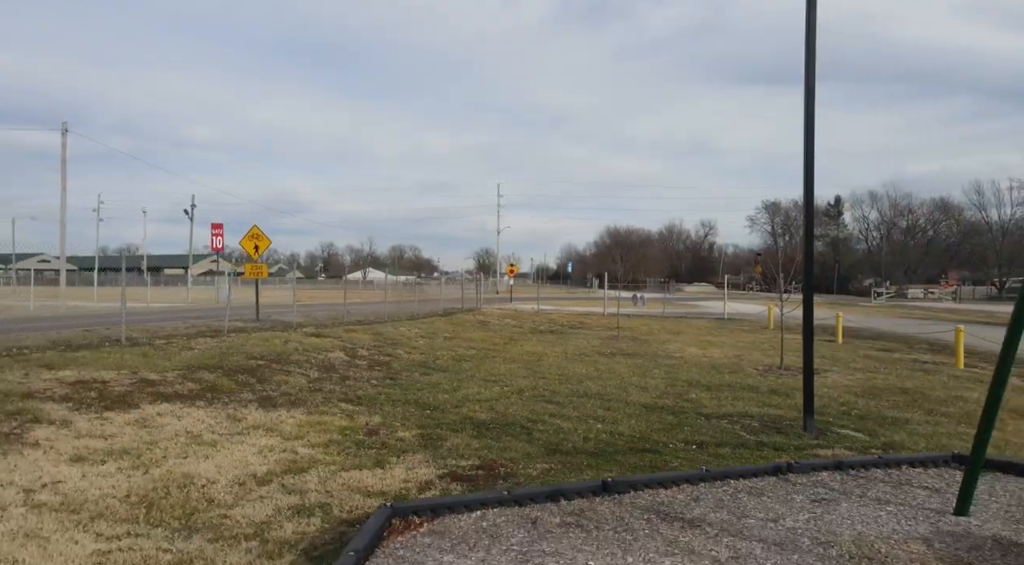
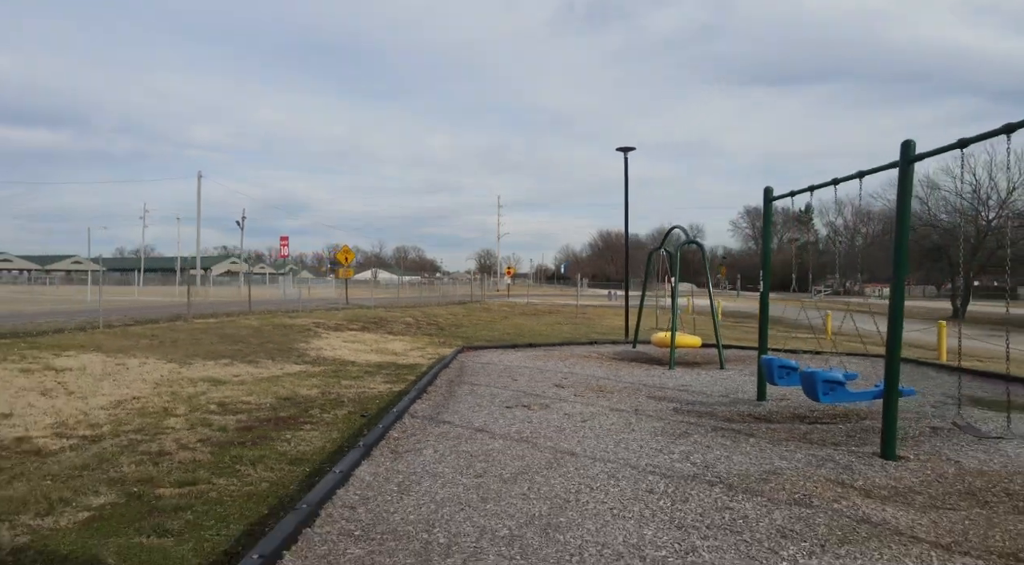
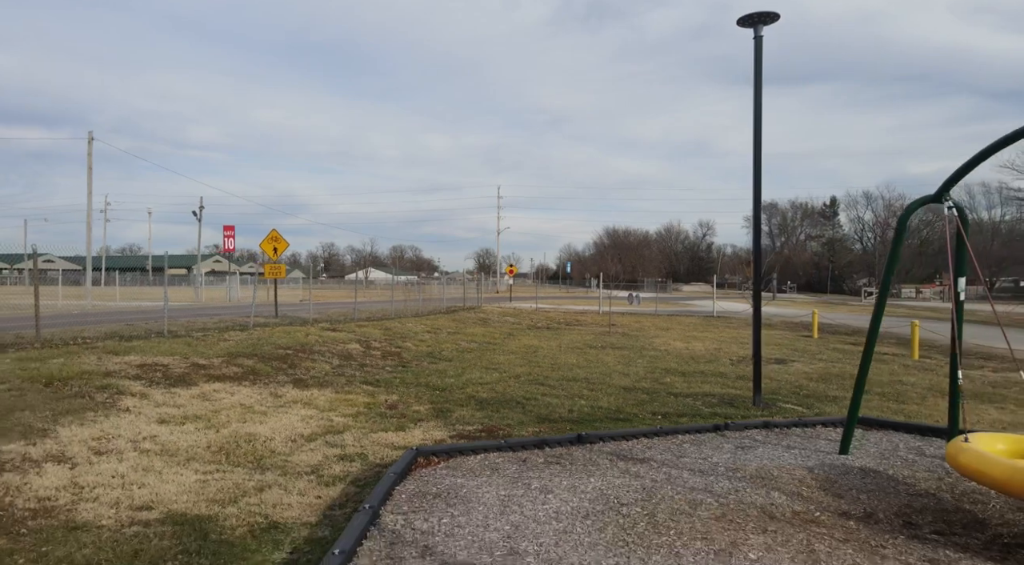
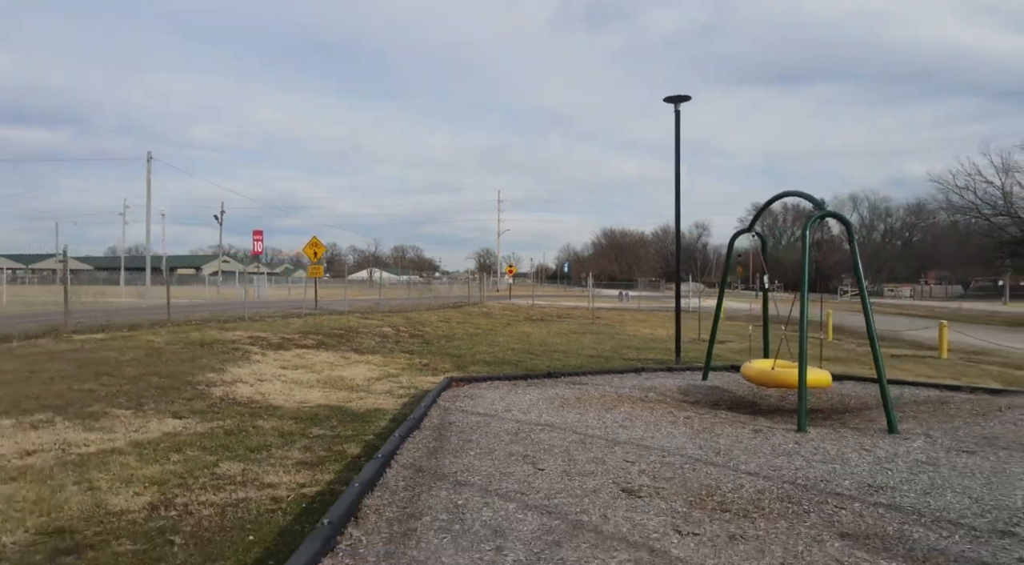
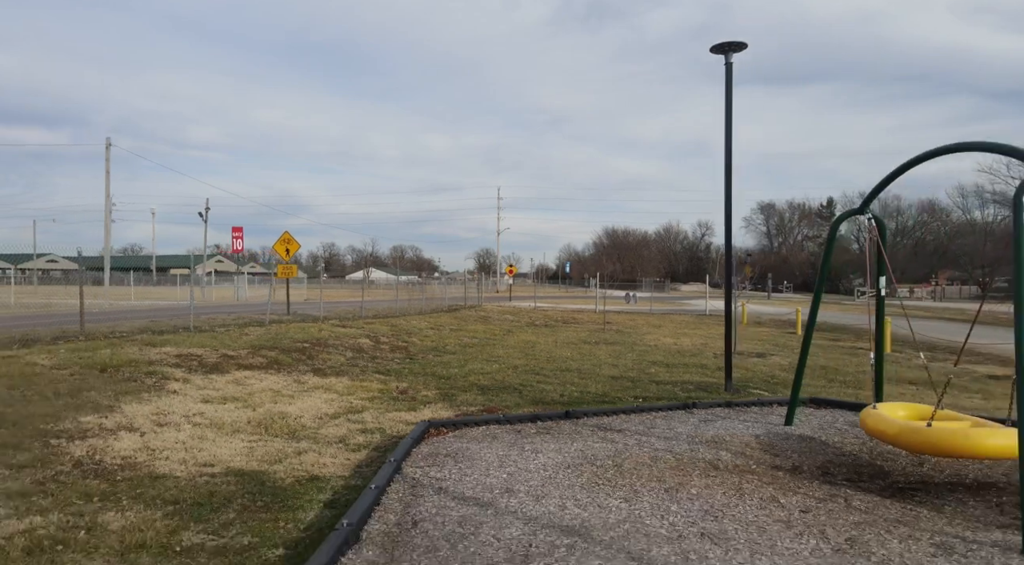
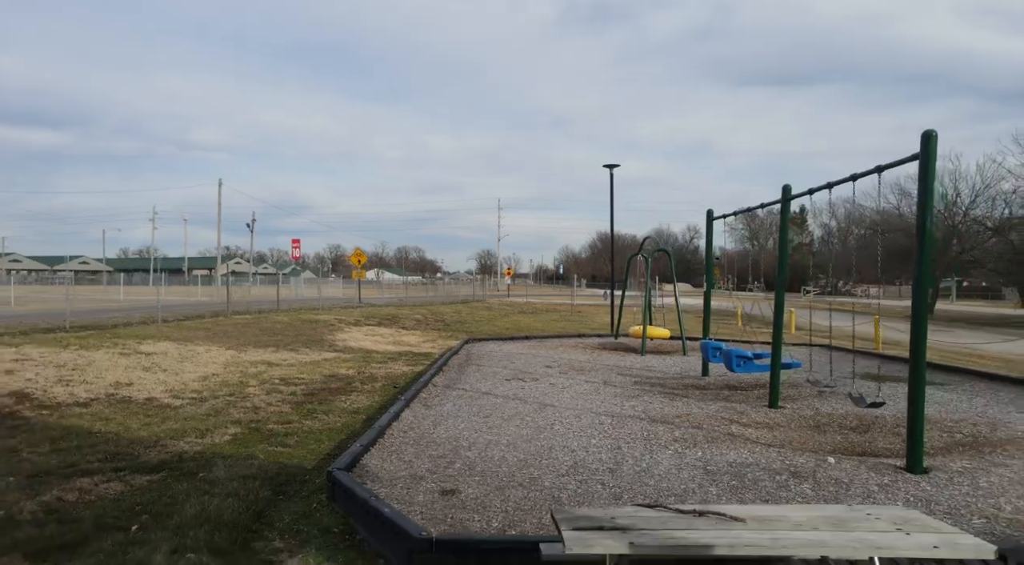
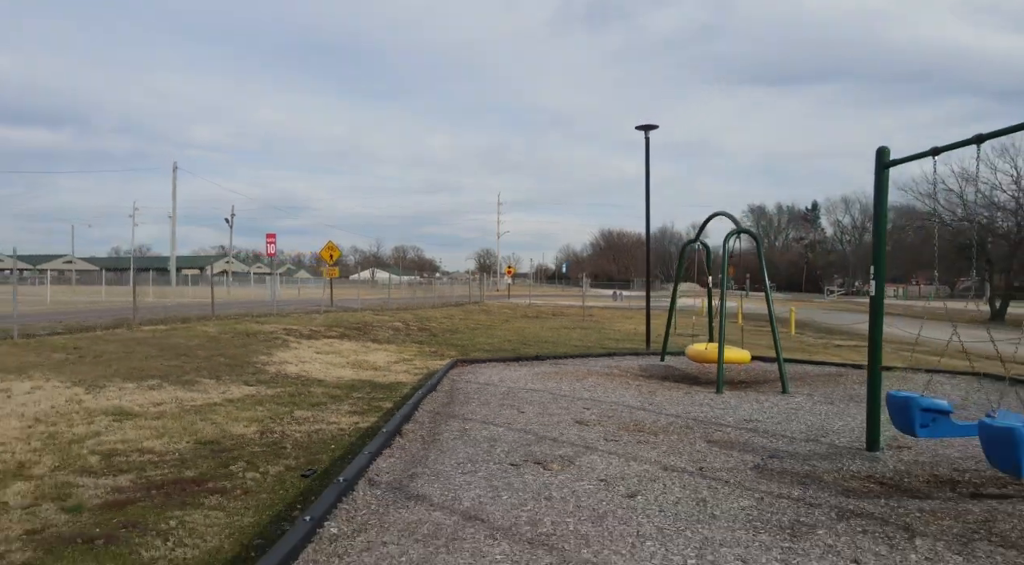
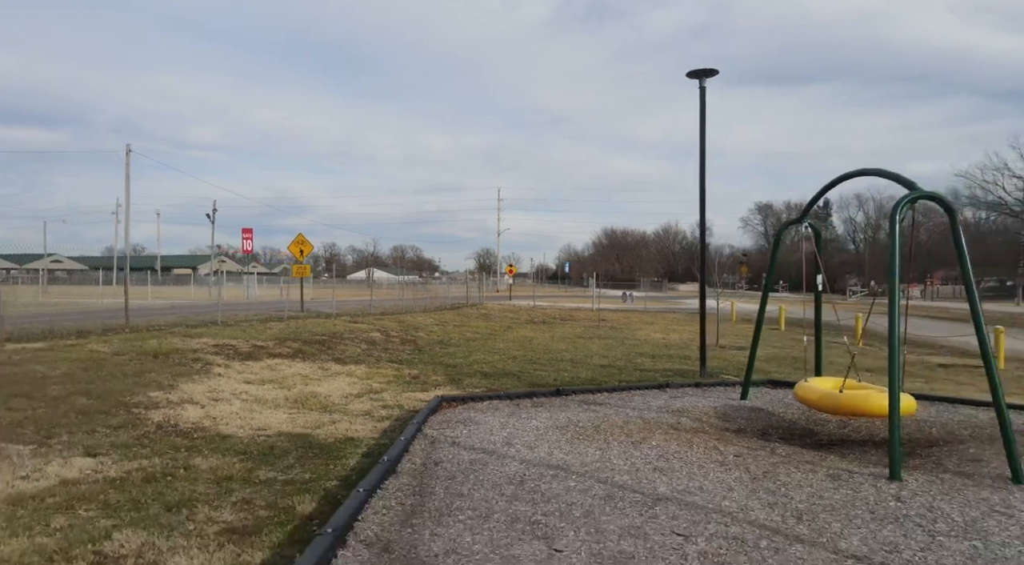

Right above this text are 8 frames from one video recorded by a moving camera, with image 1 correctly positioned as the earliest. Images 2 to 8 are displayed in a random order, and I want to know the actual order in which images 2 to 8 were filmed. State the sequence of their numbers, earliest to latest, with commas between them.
3, 5, 8, 4, 7, 2, 6
